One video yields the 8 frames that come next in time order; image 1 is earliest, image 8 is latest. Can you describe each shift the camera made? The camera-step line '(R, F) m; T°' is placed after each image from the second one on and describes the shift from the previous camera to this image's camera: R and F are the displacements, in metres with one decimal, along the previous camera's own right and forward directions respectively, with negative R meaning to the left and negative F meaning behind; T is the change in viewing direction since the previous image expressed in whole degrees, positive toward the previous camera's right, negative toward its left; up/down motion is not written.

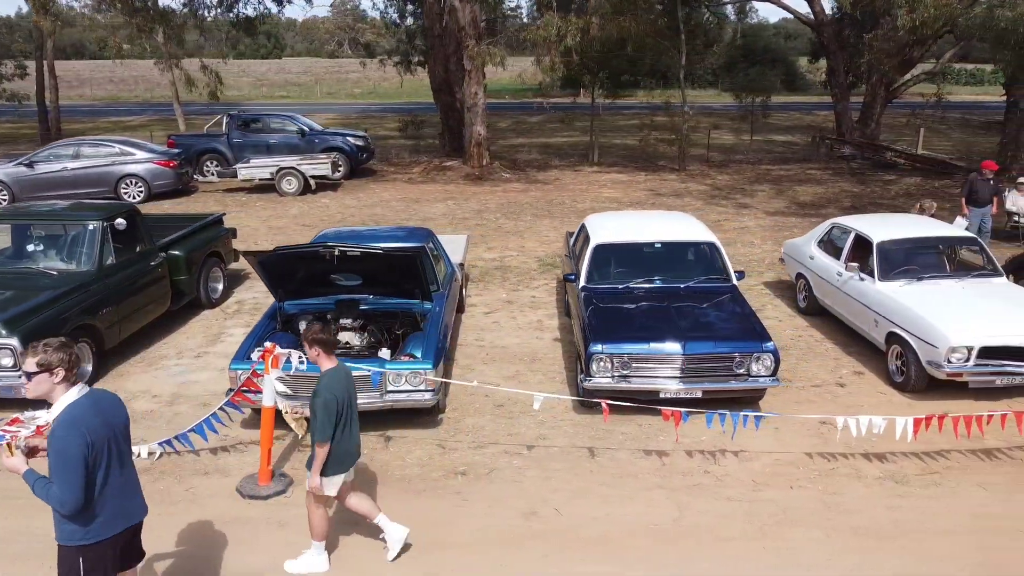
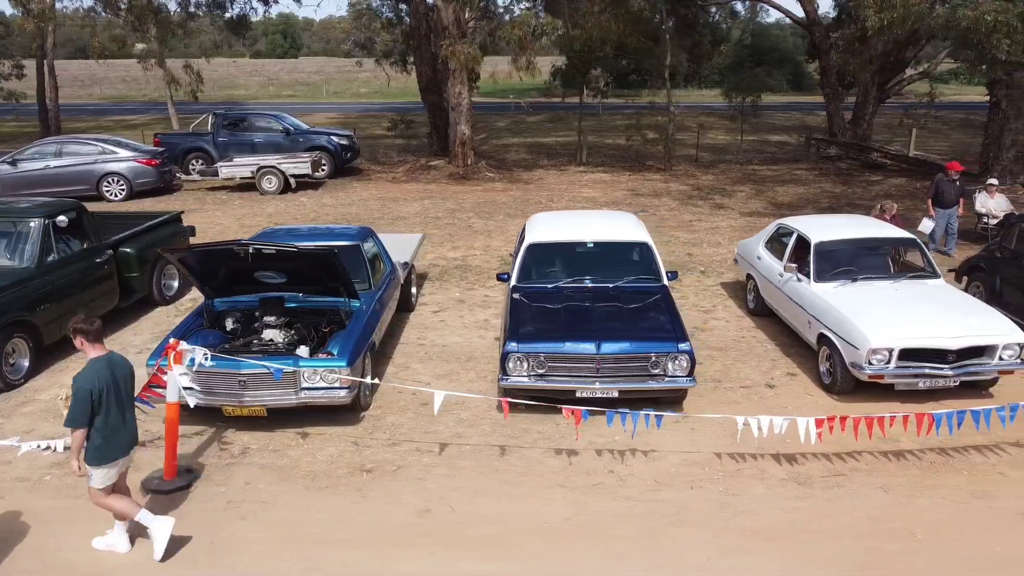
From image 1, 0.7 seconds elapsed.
(+0.8, 0.0) m; -1°
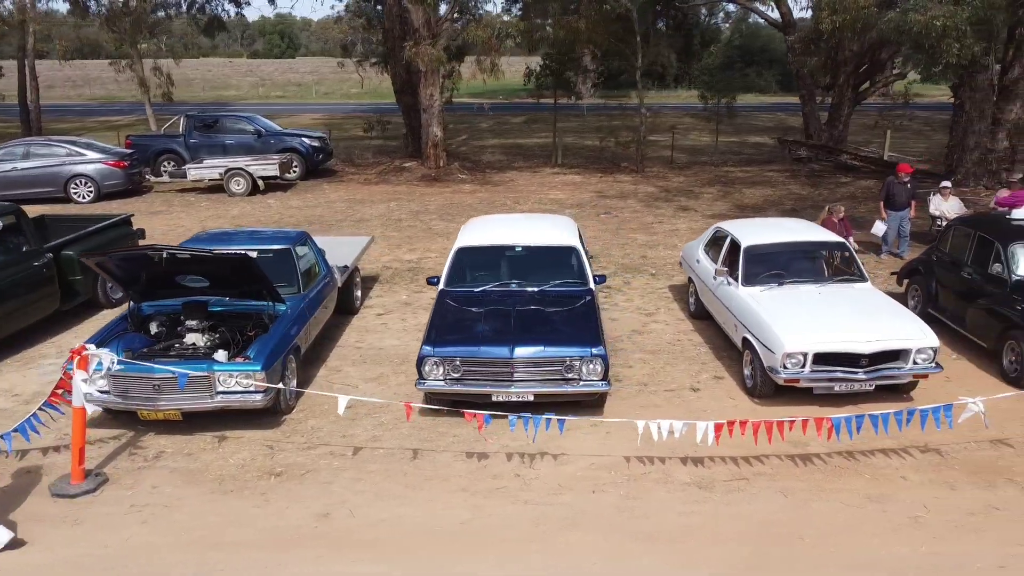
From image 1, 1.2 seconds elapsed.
(+0.7, 0.0) m; 0°
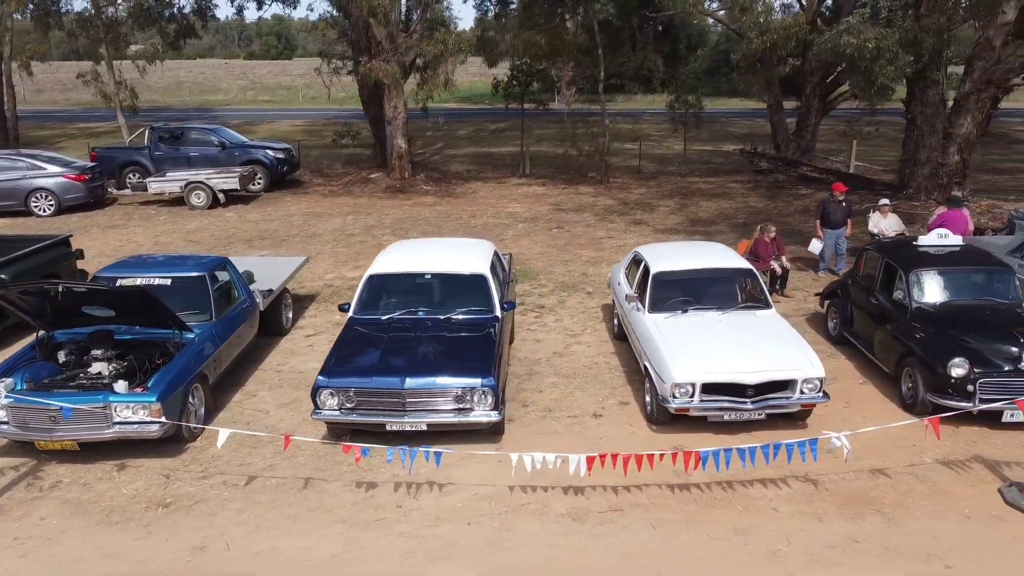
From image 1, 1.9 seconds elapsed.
(+0.9, -0.1) m; 0°
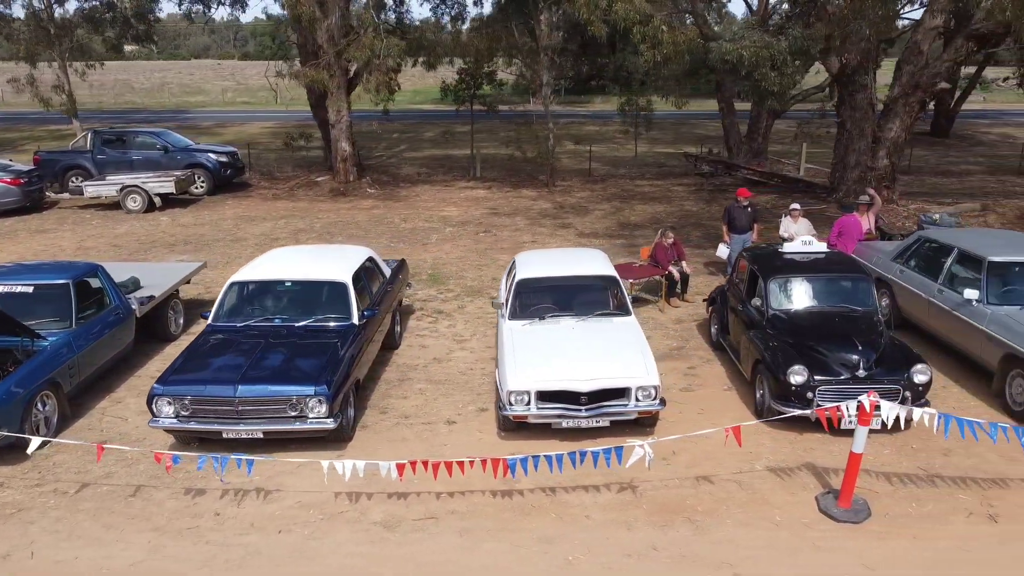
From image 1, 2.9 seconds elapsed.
(+1.4, 0.0) m; 0°
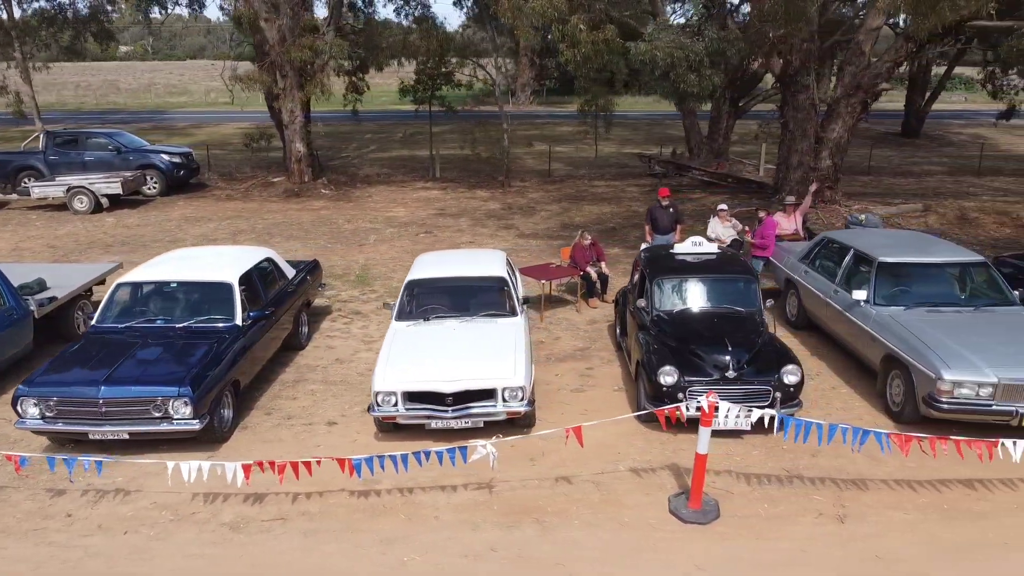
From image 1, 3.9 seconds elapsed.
(+1.1, 0.0) m; 0°
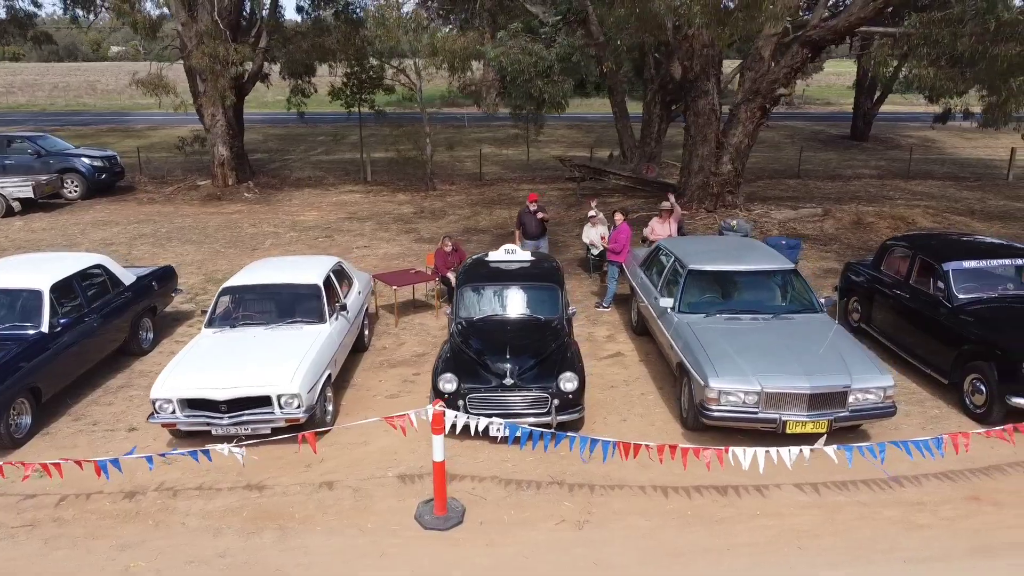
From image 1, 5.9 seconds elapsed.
(+2.0, -0.1) m; 0°
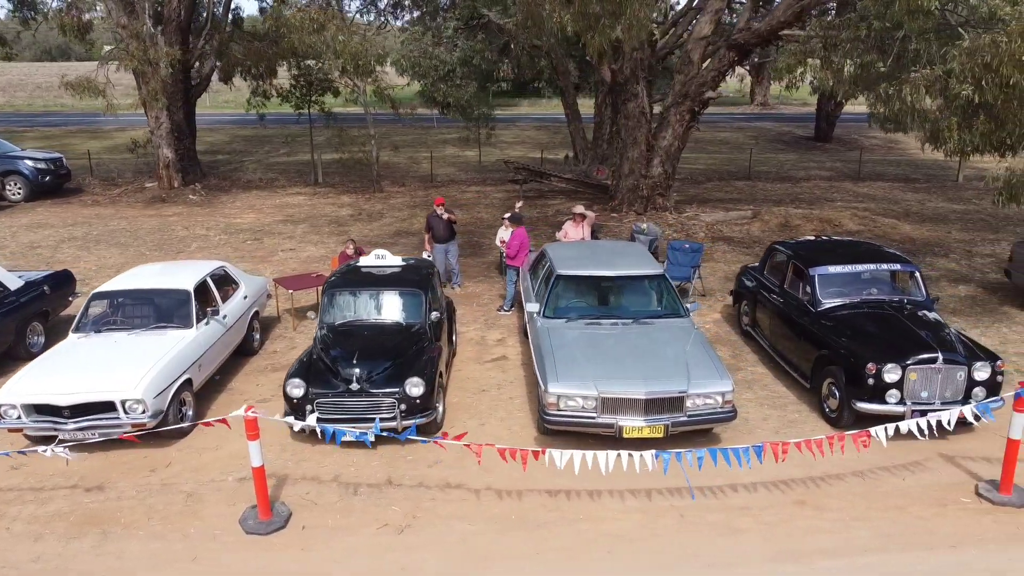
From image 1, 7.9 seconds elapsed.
(+1.4, -0.1) m; 0°
